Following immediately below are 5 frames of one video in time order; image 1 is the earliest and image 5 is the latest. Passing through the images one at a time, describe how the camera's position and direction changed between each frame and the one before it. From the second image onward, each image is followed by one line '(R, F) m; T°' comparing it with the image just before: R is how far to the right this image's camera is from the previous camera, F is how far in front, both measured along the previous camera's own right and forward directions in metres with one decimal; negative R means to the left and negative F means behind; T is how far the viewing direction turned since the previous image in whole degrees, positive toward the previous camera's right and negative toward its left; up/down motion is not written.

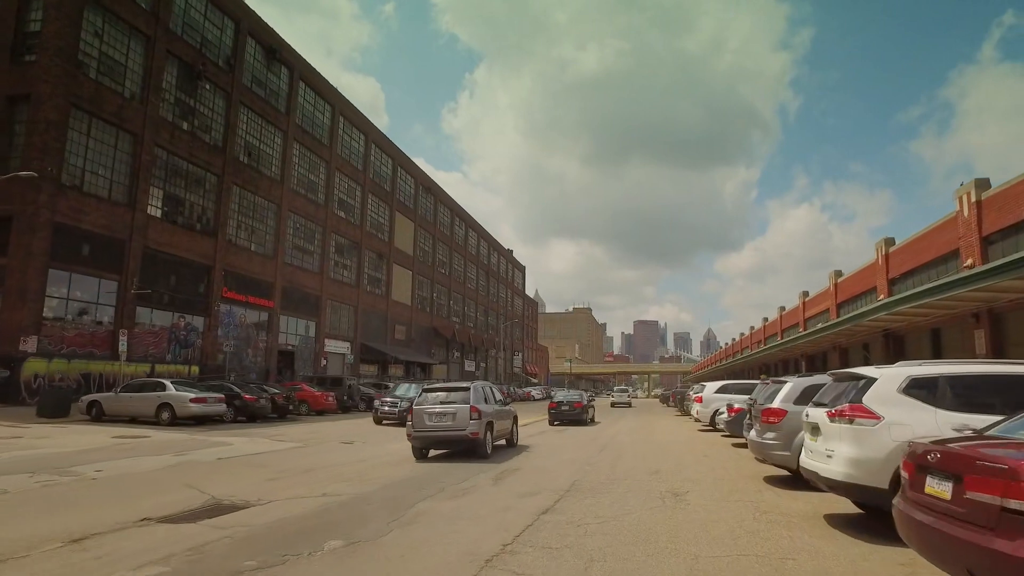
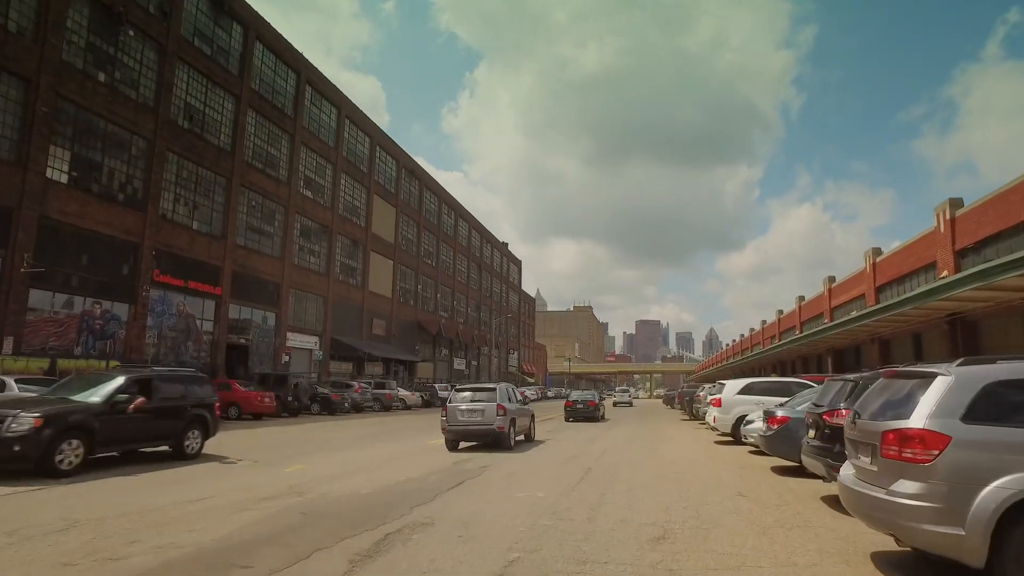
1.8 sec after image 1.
(+1.1, +5.2) m; 0°
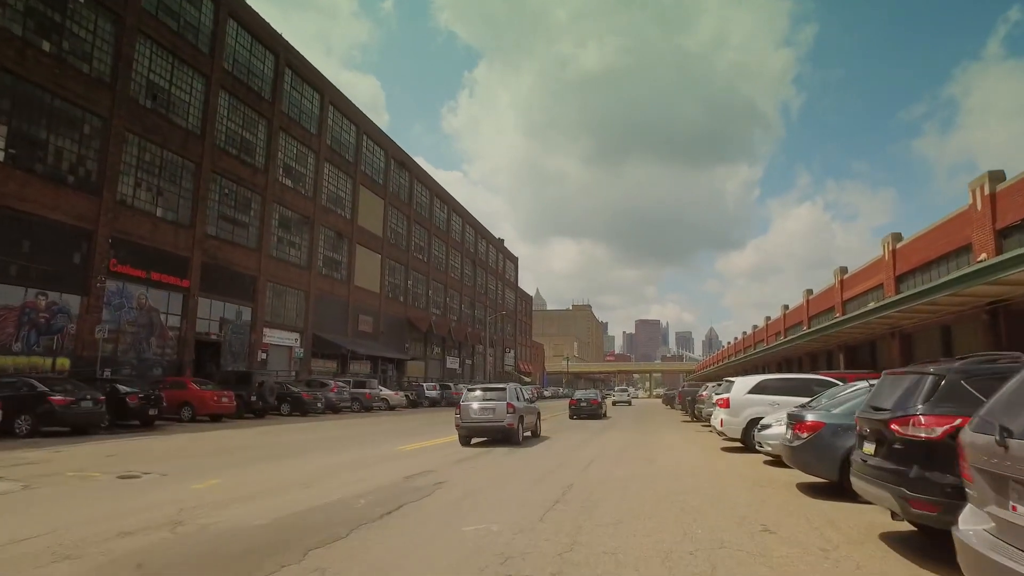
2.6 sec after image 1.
(+0.6, +2.4) m; 0°
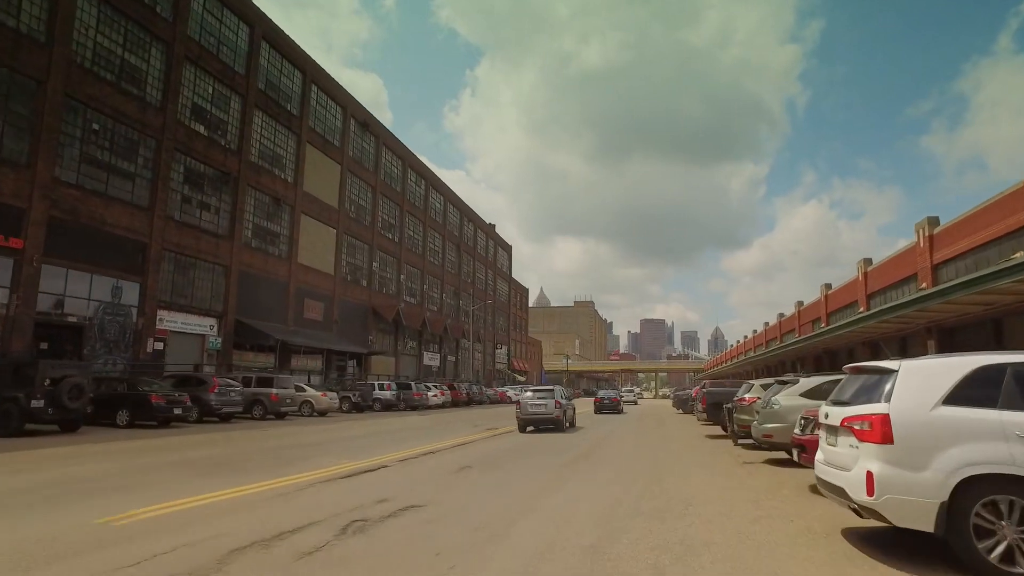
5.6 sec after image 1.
(+1.8, +9.3) m; 0°
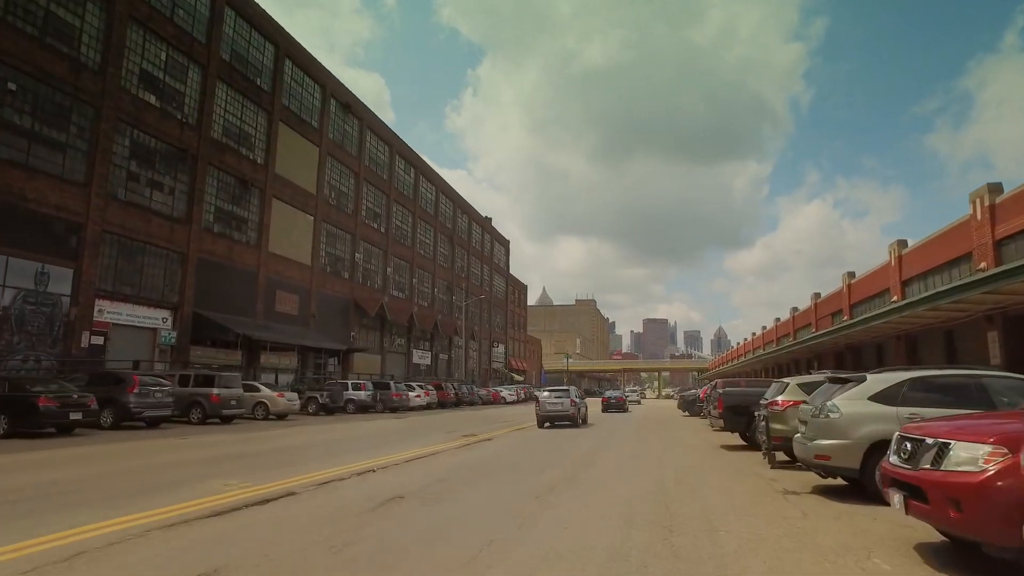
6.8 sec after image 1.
(+0.8, +3.8) m; 0°
